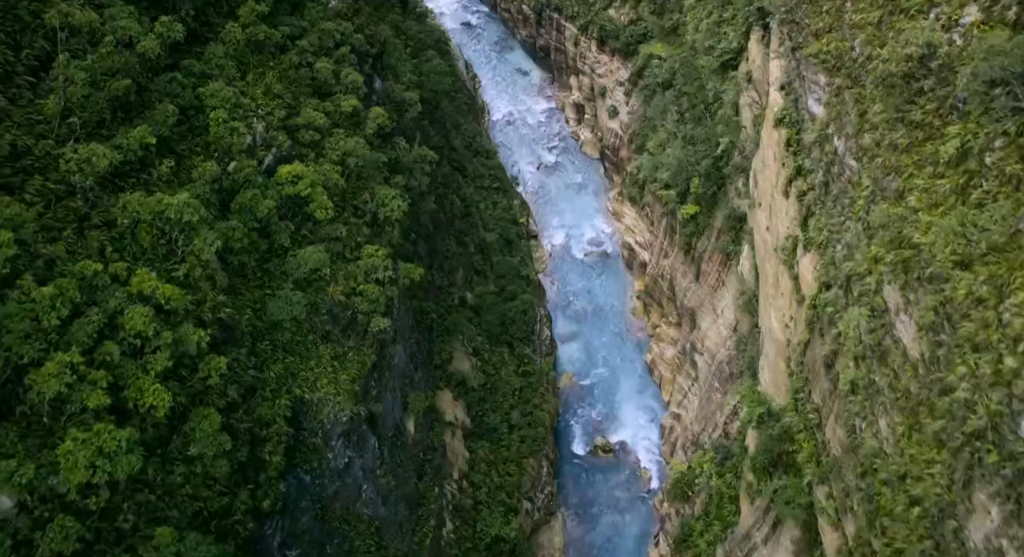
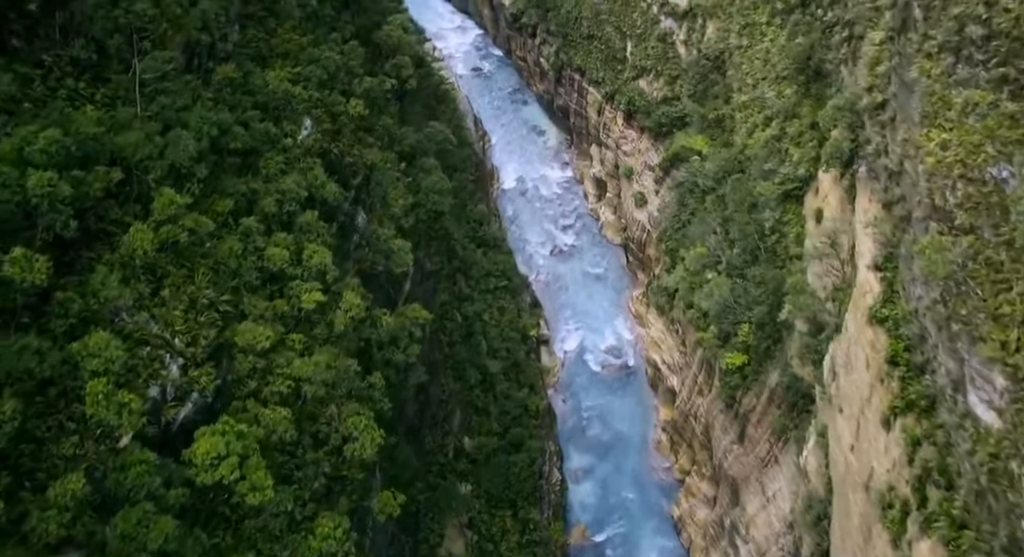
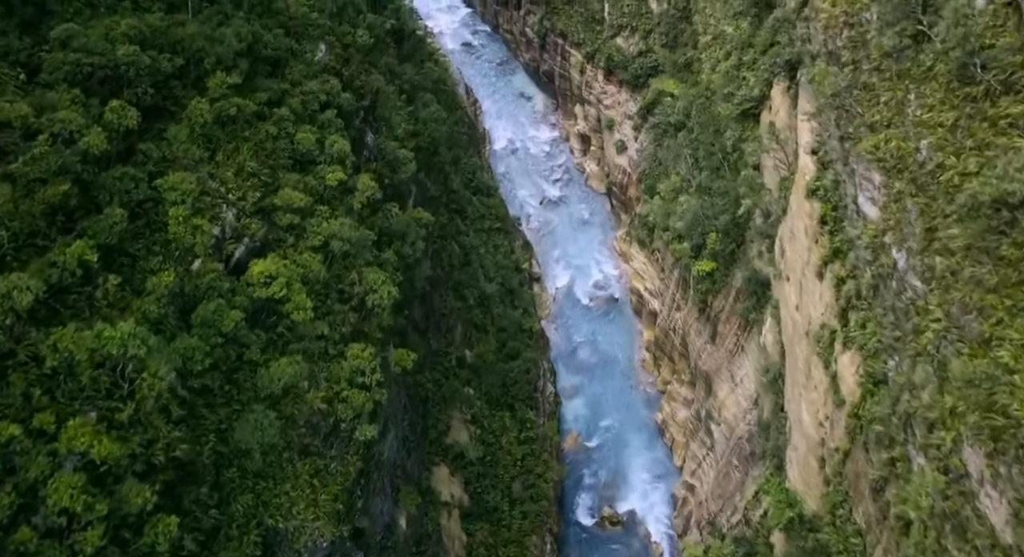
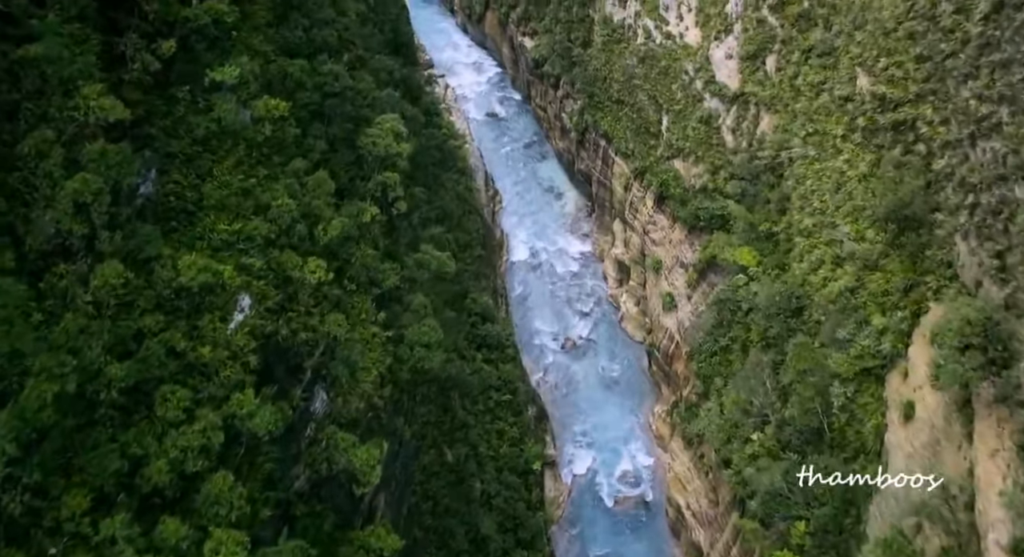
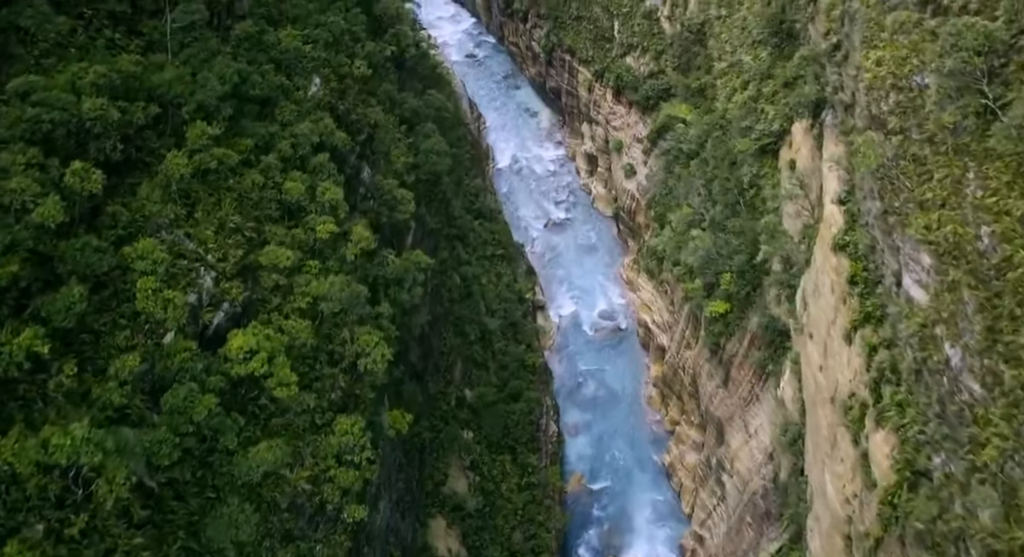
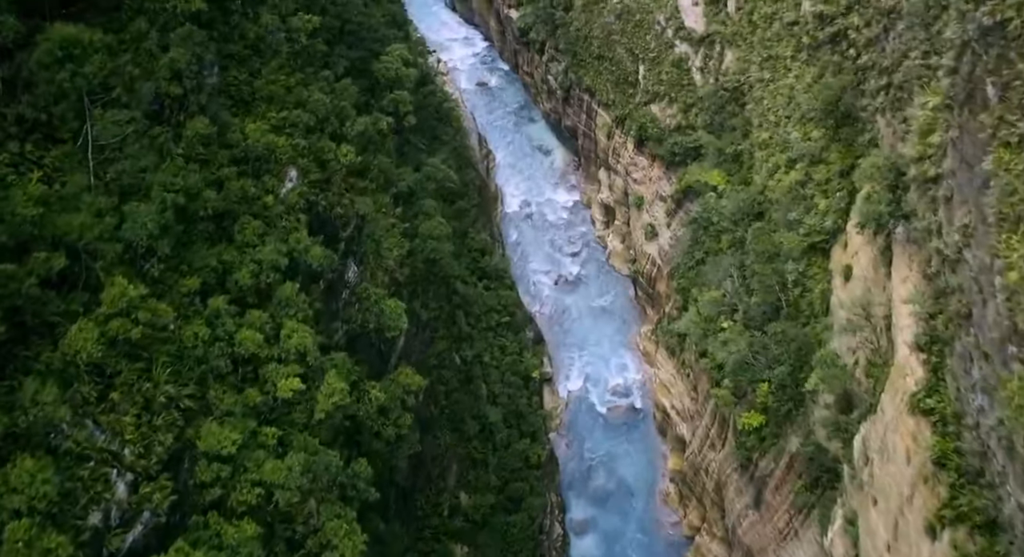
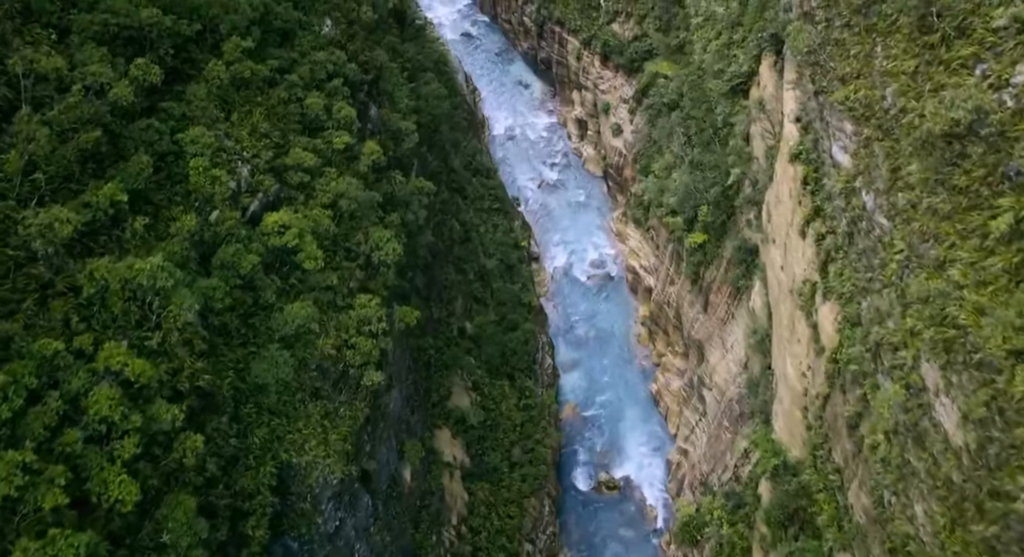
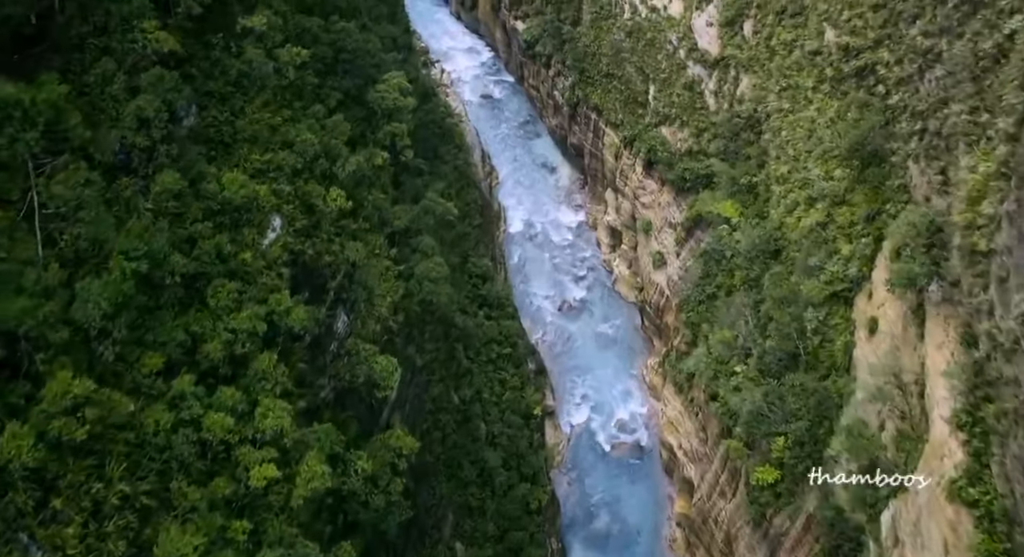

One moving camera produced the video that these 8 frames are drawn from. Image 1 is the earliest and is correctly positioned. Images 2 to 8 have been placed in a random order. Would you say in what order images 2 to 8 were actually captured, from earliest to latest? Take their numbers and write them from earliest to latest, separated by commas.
7, 3, 5, 2, 6, 8, 4
